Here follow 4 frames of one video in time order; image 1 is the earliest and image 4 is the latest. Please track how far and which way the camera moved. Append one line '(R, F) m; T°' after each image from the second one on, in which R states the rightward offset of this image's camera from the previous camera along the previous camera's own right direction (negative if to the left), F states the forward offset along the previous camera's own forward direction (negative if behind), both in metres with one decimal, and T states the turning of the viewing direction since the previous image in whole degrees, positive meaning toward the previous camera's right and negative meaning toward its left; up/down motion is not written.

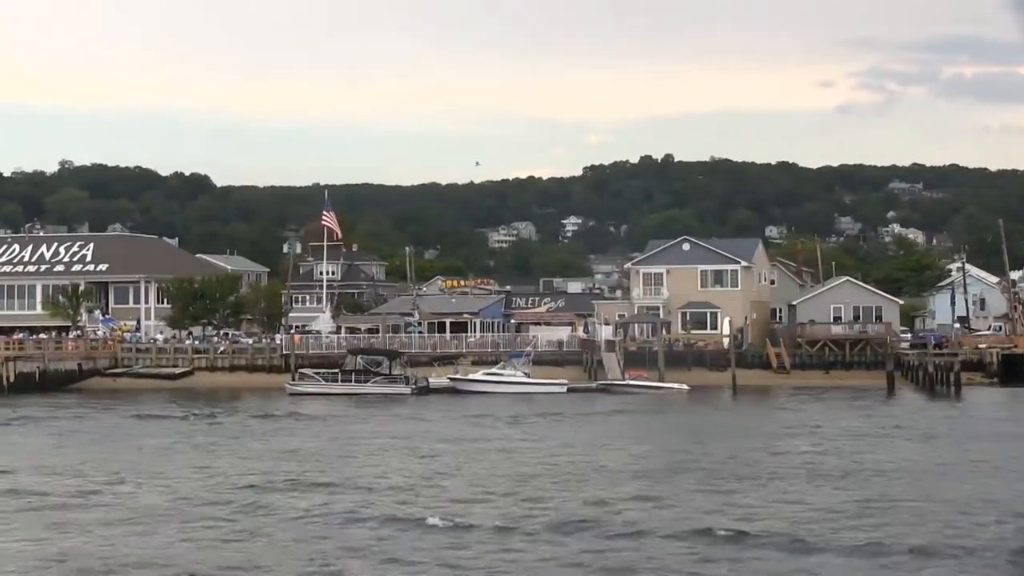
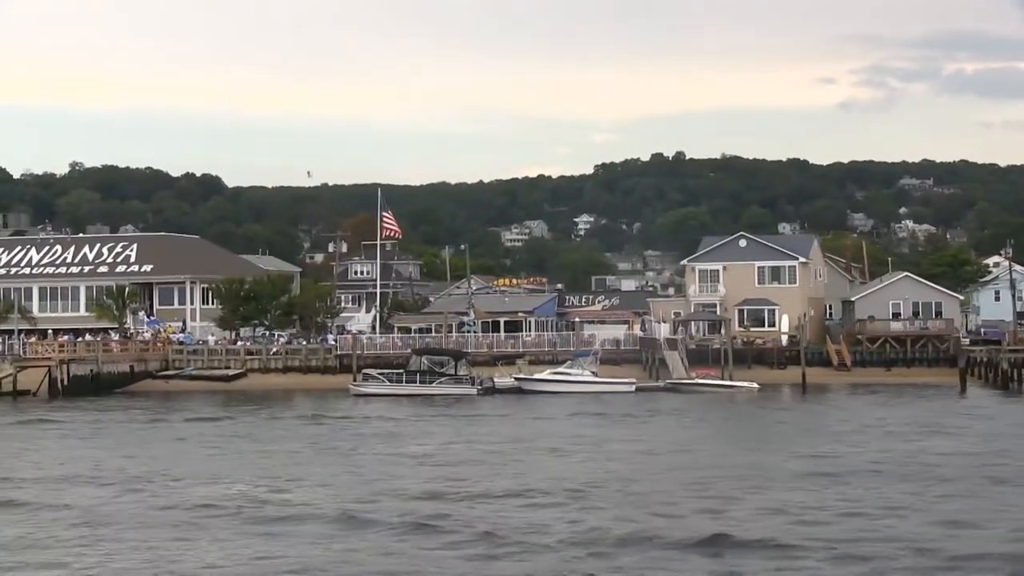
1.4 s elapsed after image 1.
(-1.6, +1.0) m; 0°
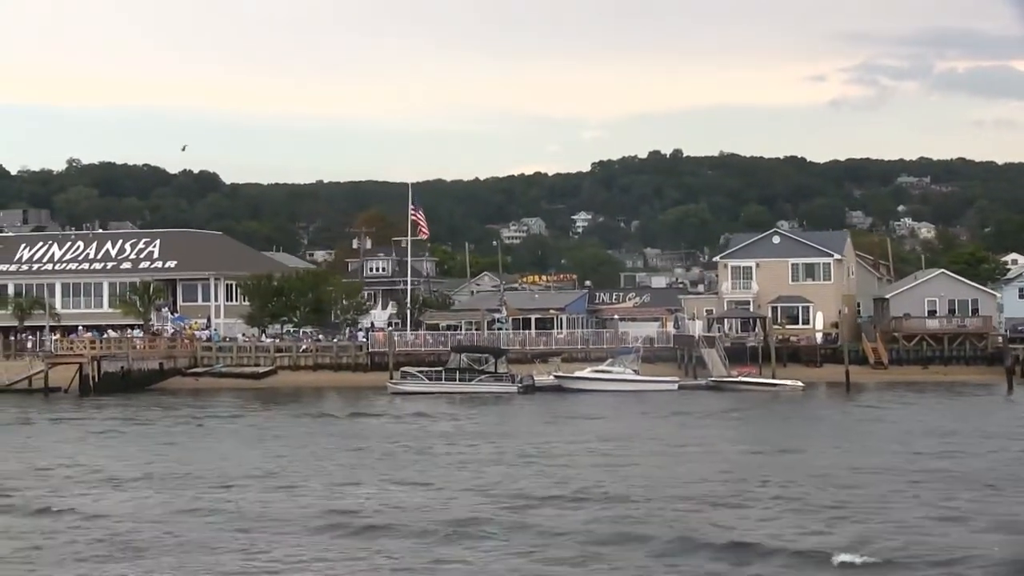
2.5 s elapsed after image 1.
(-1.3, +0.8) m; 0°
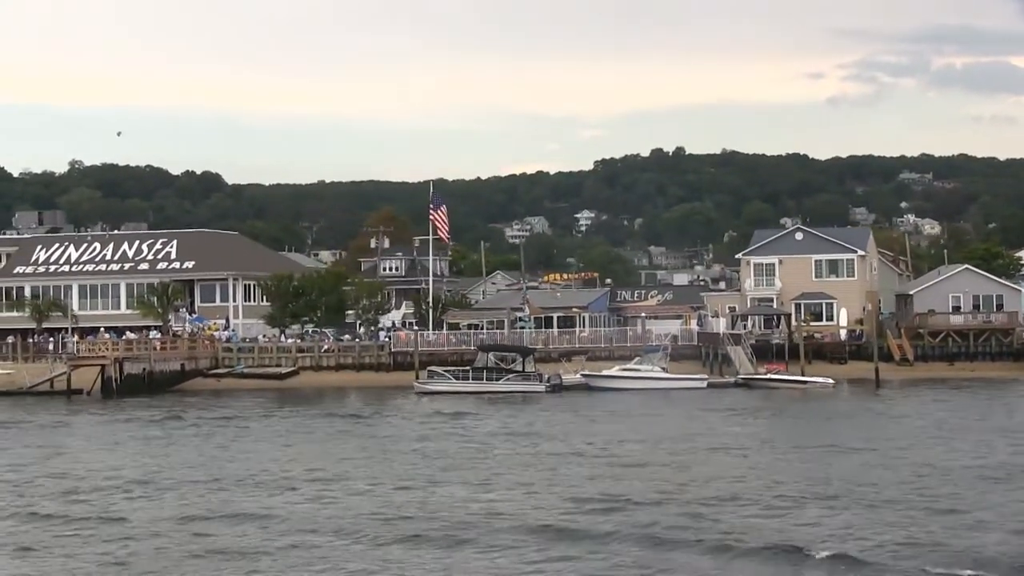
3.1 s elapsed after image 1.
(-0.7, +0.4) m; 0°
